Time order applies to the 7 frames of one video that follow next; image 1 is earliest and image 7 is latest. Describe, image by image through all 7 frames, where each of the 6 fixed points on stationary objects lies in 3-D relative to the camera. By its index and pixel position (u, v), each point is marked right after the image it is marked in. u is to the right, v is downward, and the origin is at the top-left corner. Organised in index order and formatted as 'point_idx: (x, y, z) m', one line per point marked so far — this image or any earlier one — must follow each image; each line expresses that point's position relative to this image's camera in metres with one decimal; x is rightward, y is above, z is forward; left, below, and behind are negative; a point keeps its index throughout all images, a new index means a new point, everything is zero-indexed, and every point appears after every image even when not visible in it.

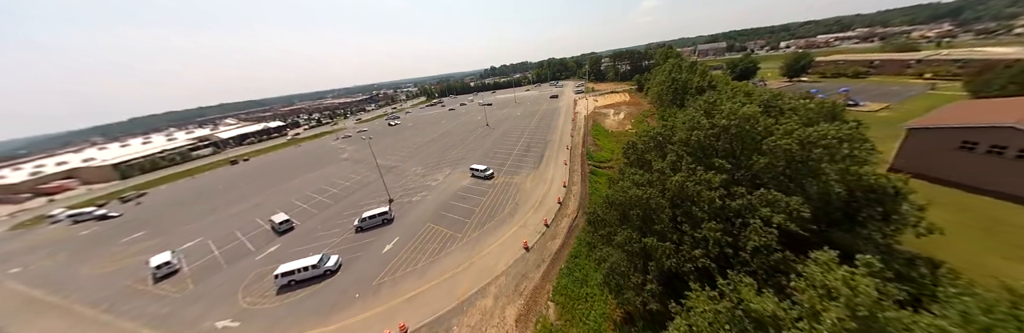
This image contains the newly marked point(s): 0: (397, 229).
0: (-9.9, -5.1, +17.4) m
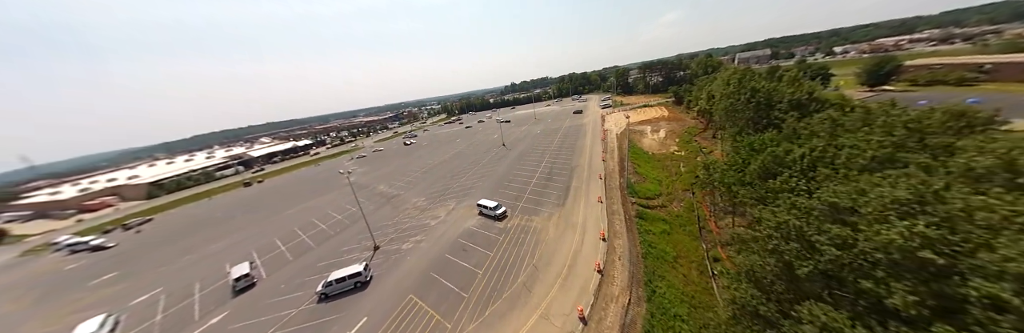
0: (-8.9, -8.3, +12.6) m
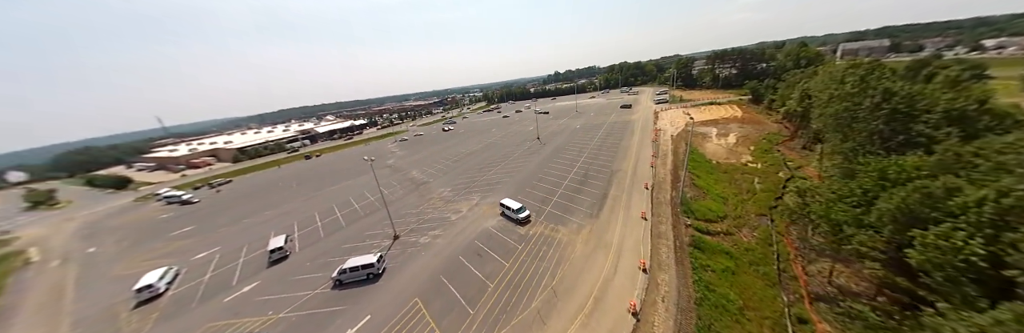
0: (-8.2, -7.8, +12.3) m
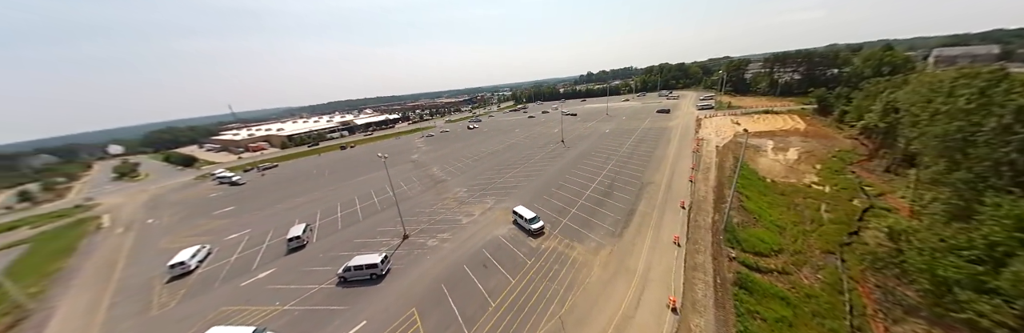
0: (-8.1, -7.8, +12.0) m
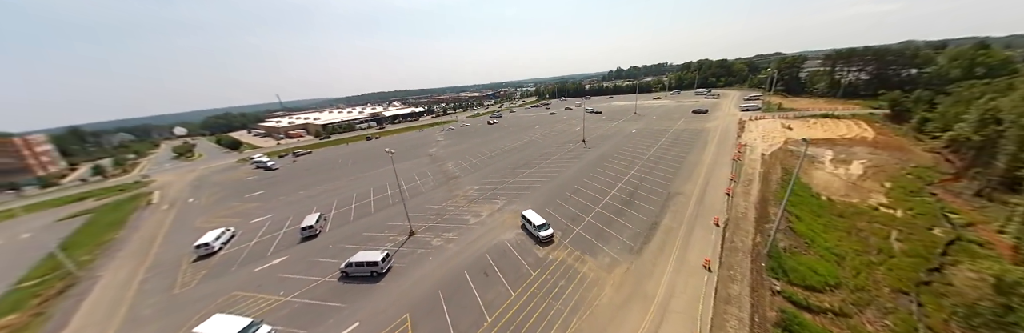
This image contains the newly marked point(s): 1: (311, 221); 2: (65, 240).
0: (-8.1, -7.7, +11.8) m
1: (-16.9, -4.7, +16.8) m
2: (-31.0, -5.2, +13.9) m
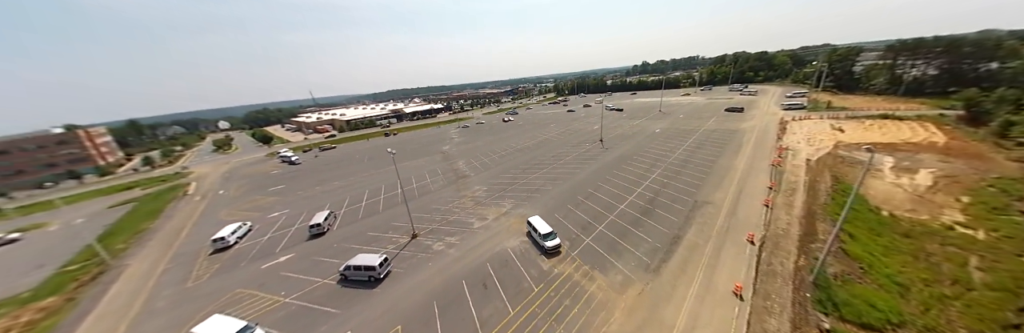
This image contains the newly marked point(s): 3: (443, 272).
0: (-8.2, -7.9, +11.6) m
1: (-16.5, -4.5, +17.2) m
2: (-30.8, -4.7, +15.3) m
3: (-4.7, -7.4, +13.9) m
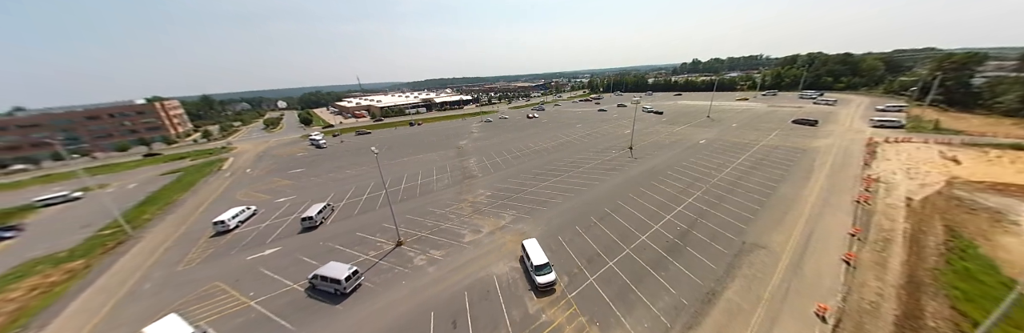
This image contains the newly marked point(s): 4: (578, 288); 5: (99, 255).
0: (-9.8, -8.3, +10.7) m
1: (-16.8, -3.9, +17.2) m
2: (-31.2, -2.5, +17.3) m
3: (-6.0, -8.1, +12.5) m
4: (+4.9, -8.8, +14.1) m
5: (-25.2, -5.4, +12.1) m
